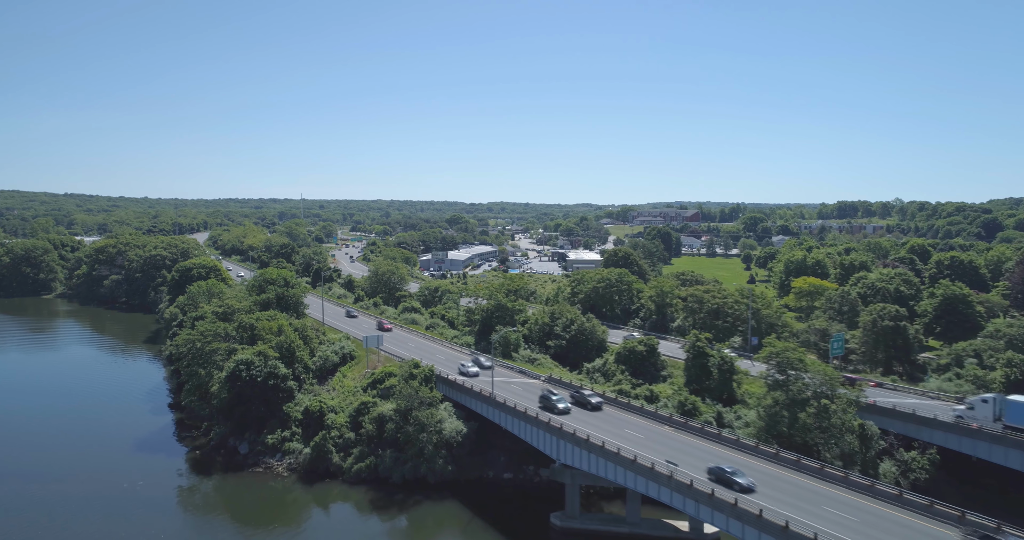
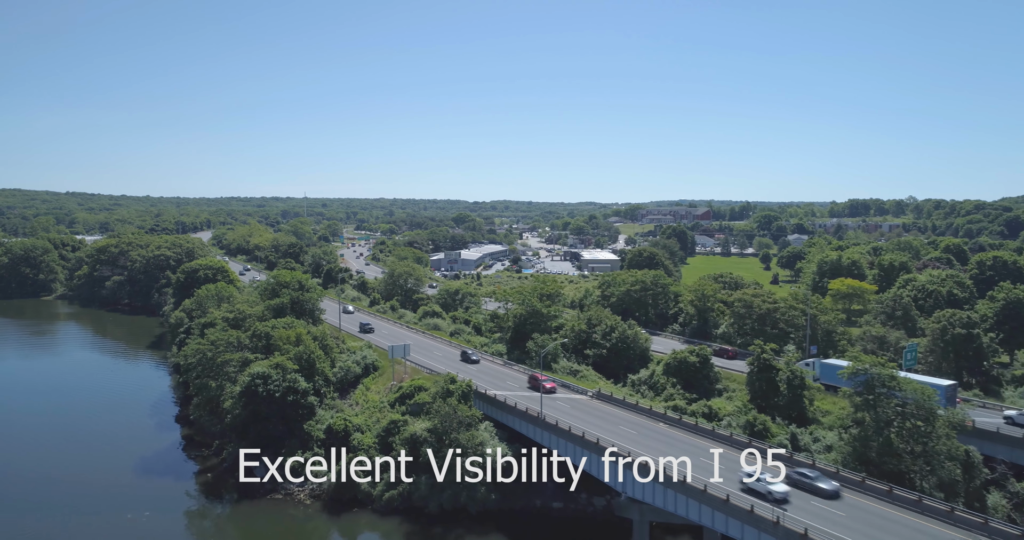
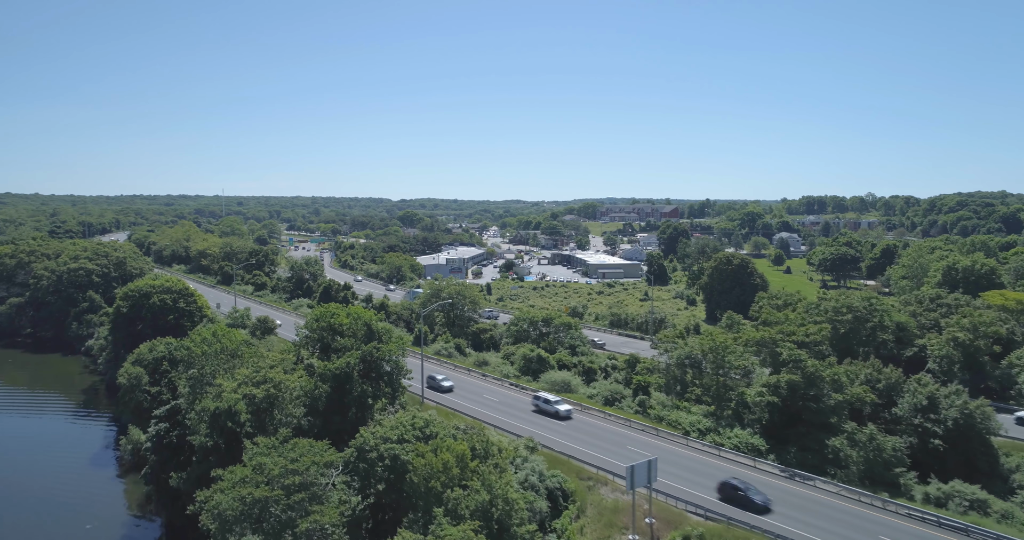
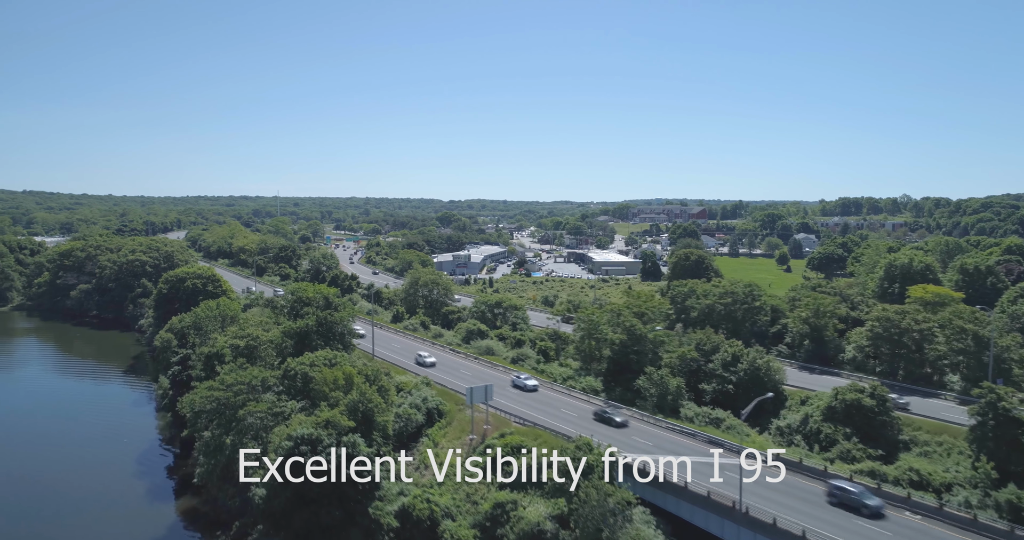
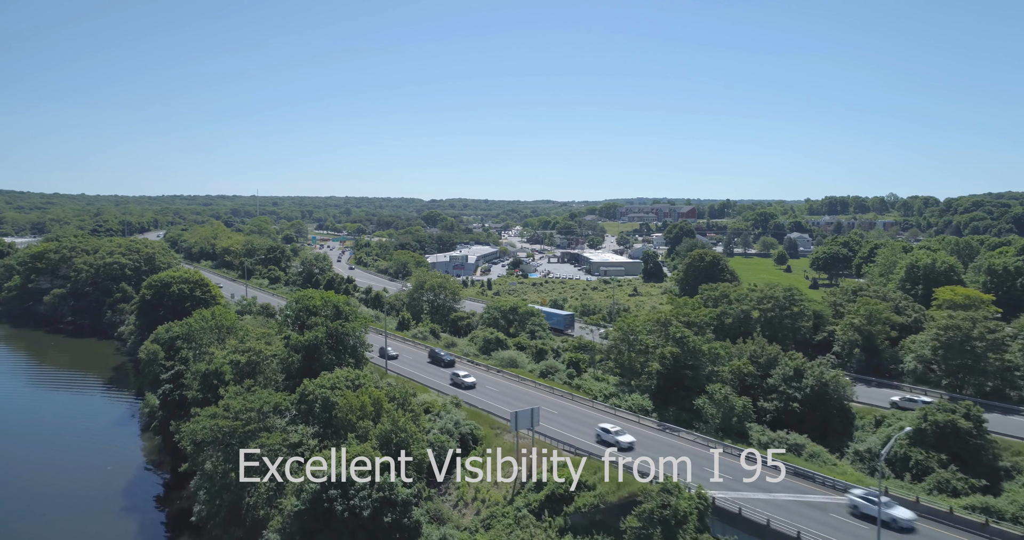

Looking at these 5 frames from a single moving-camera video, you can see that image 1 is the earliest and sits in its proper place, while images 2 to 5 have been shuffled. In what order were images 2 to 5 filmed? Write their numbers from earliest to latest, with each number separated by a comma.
2, 4, 5, 3
